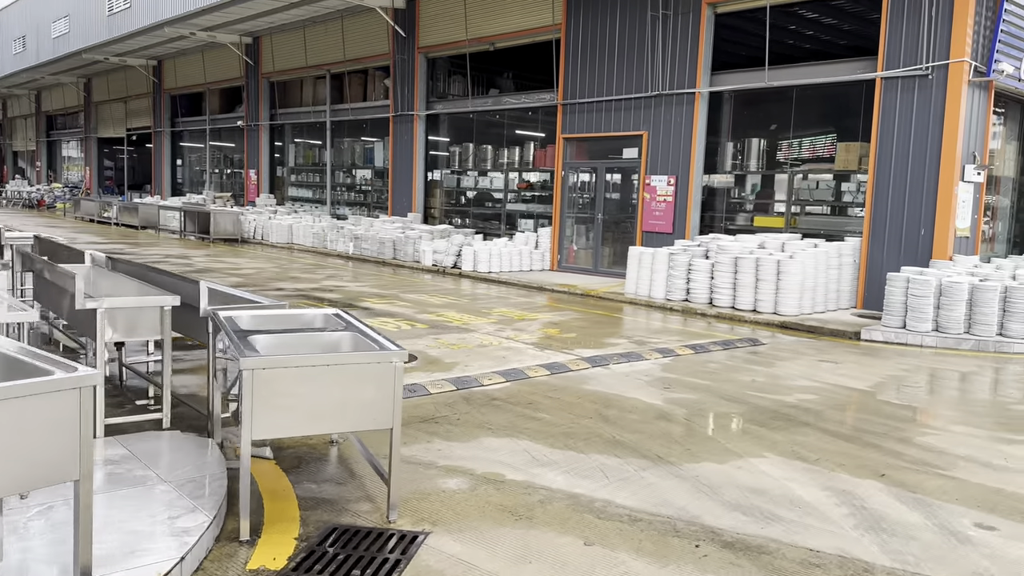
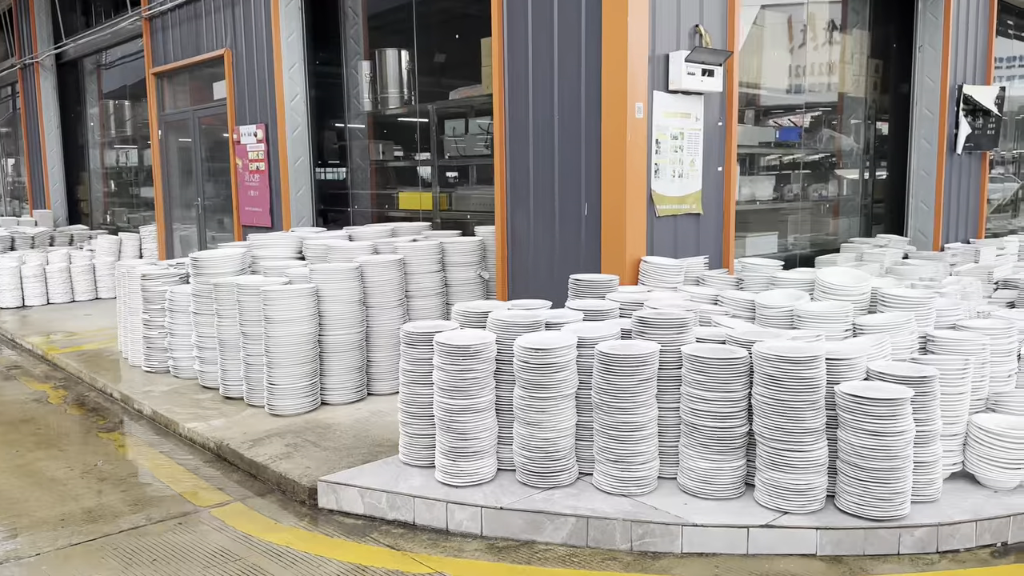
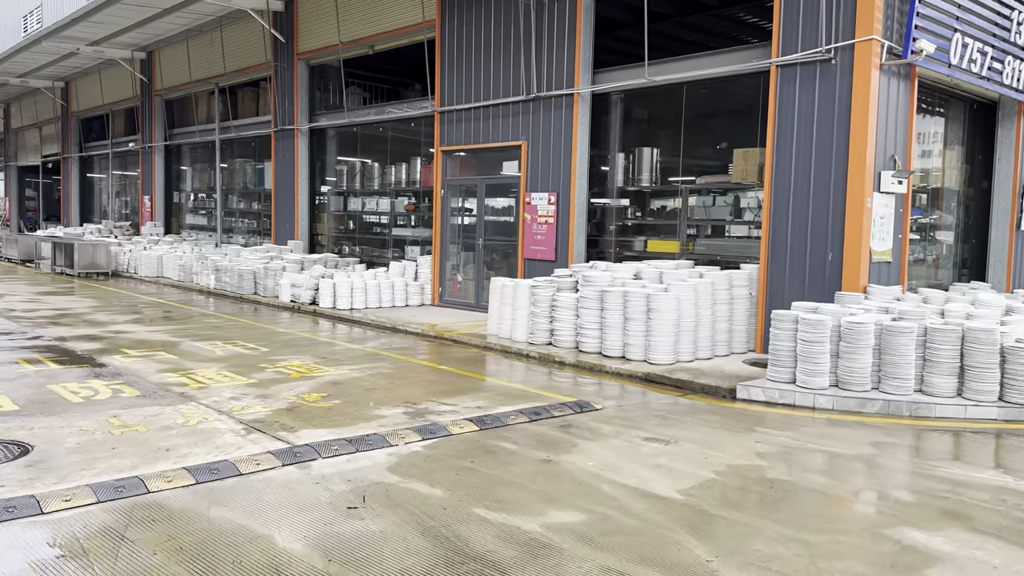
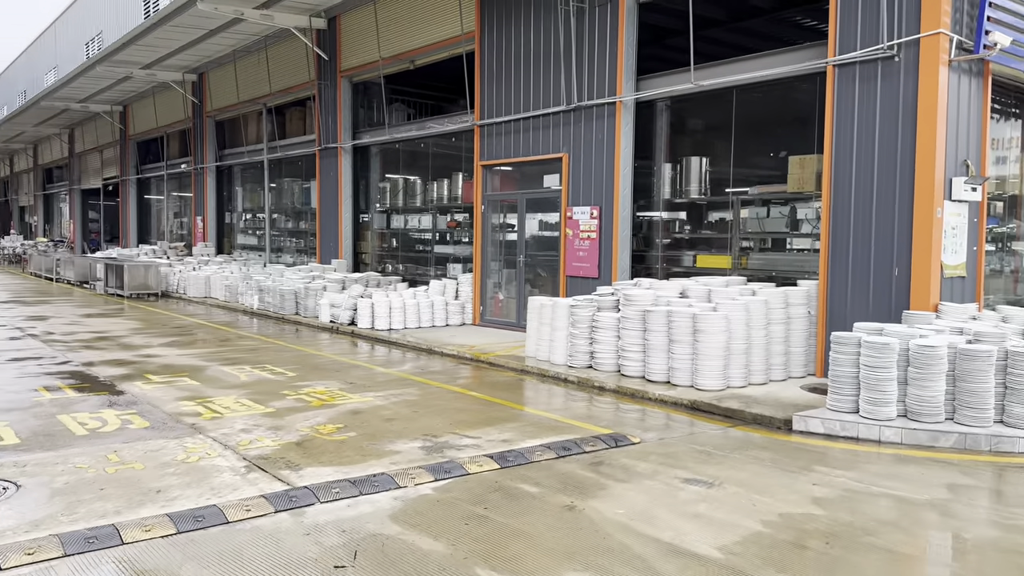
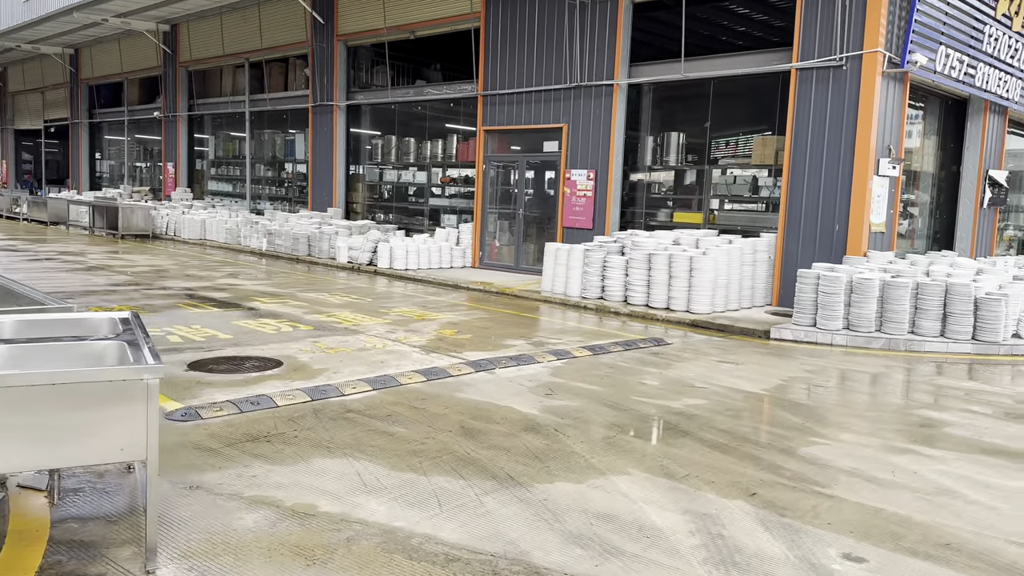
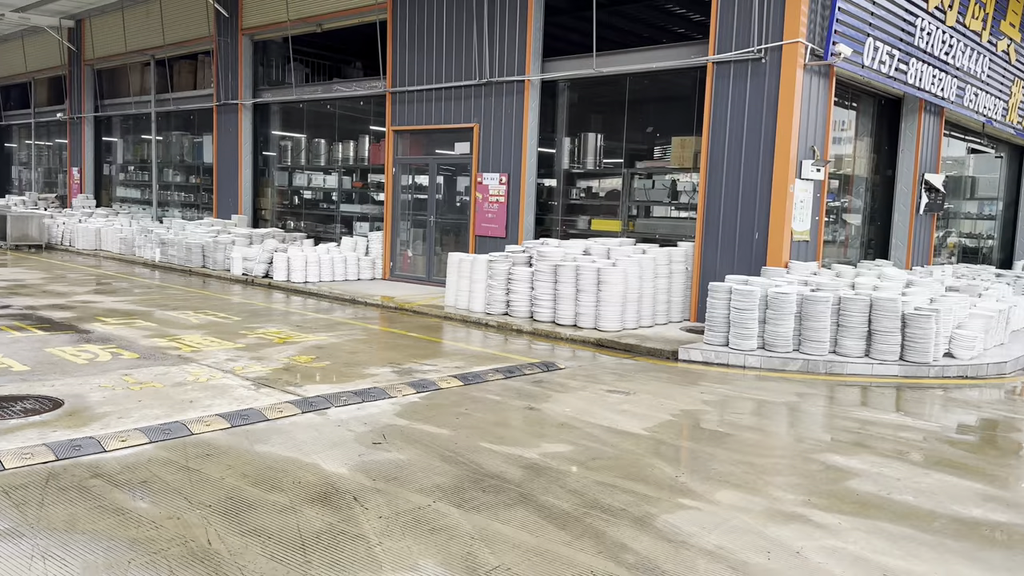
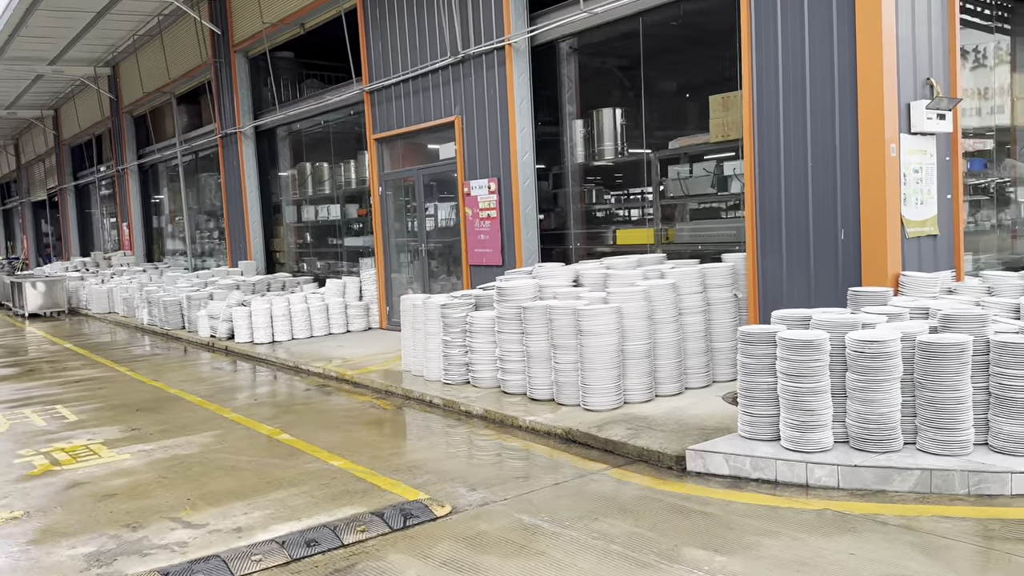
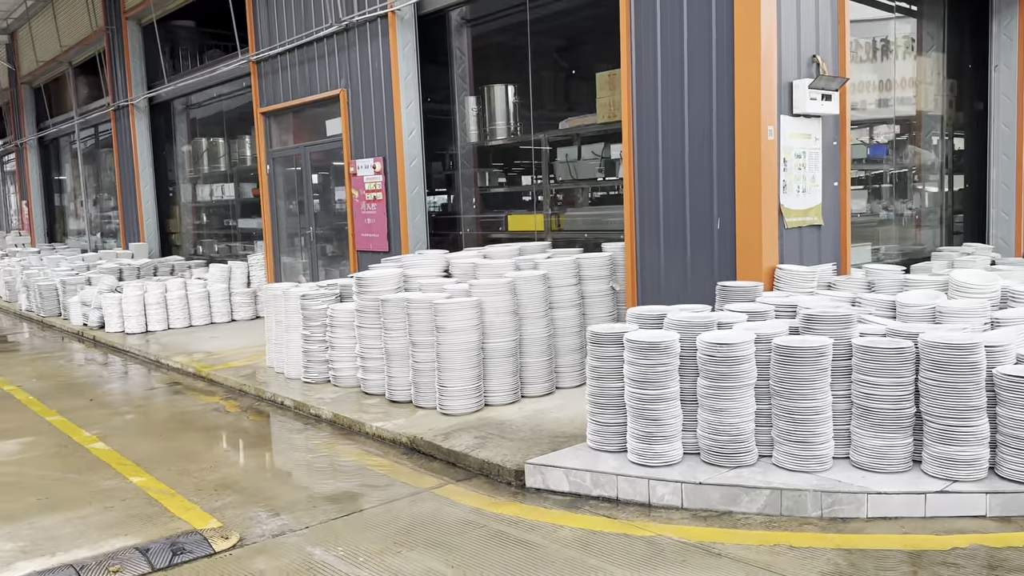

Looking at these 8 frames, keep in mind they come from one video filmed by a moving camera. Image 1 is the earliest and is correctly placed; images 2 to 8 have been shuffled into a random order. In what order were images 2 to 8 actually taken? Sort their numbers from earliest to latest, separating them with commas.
5, 6, 3, 4, 7, 8, 2
